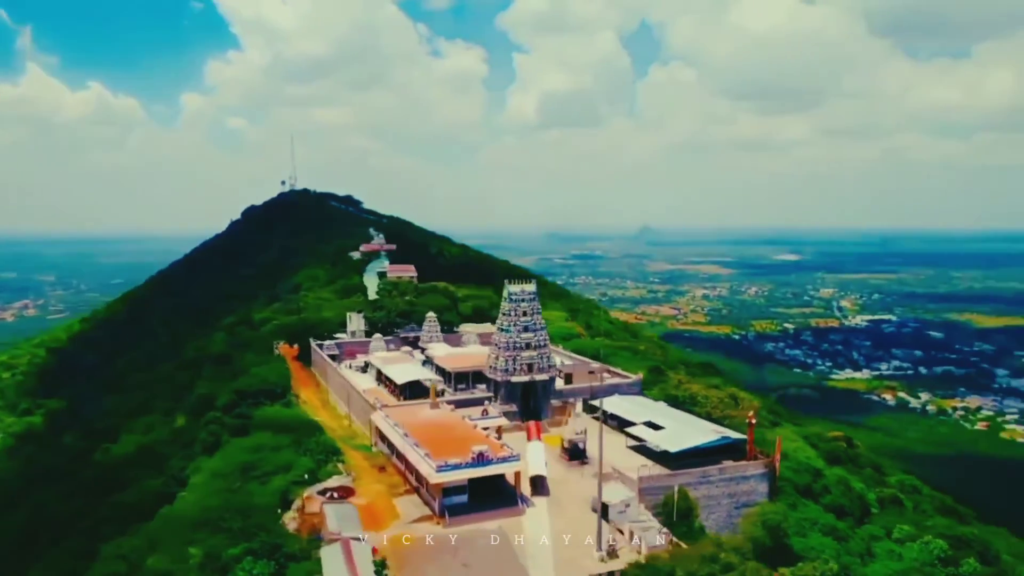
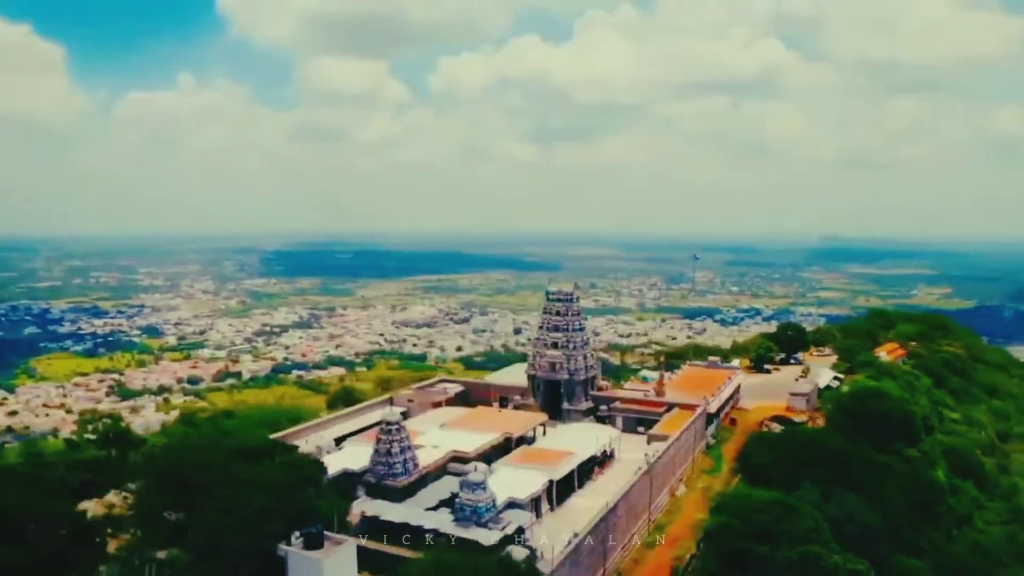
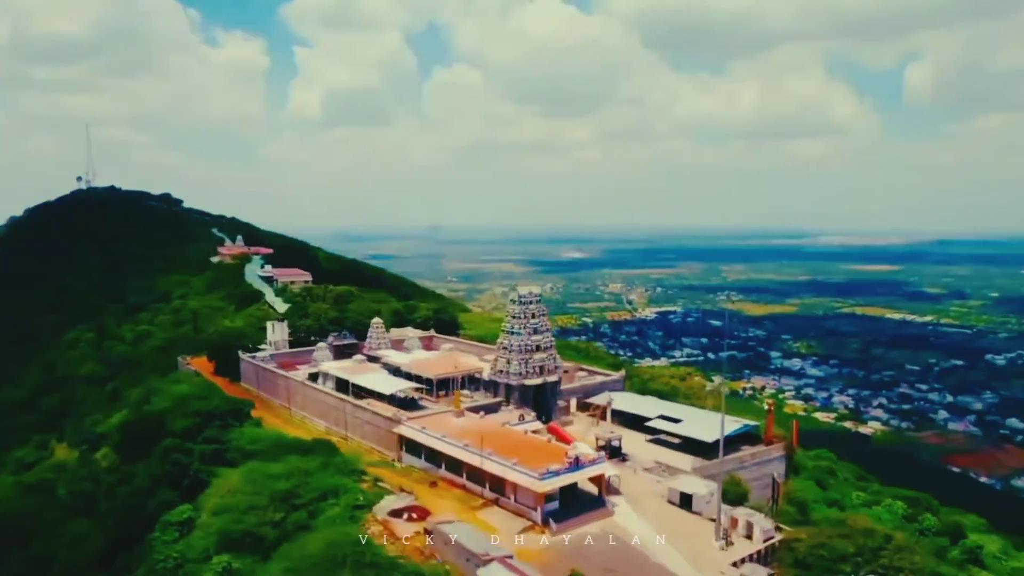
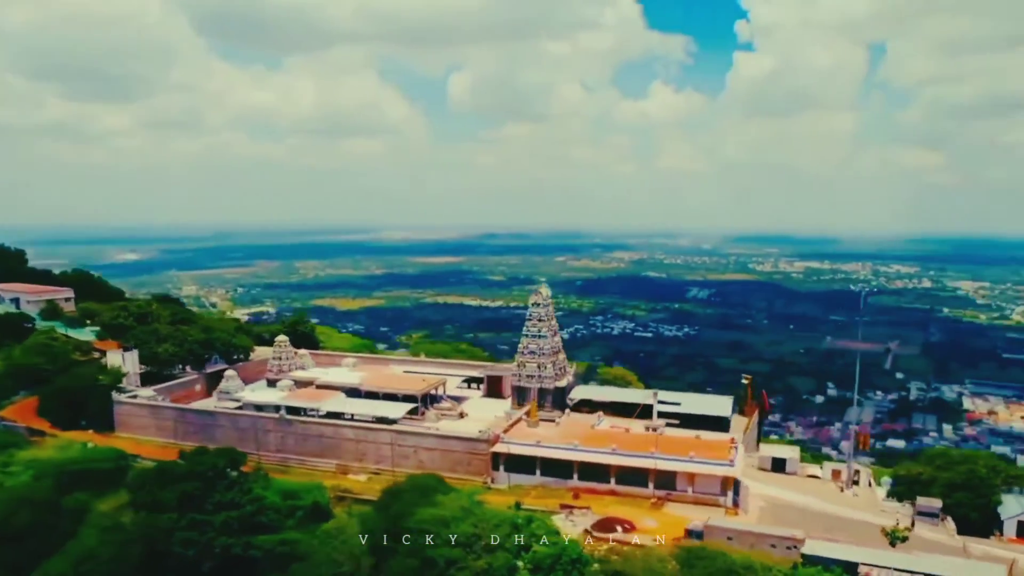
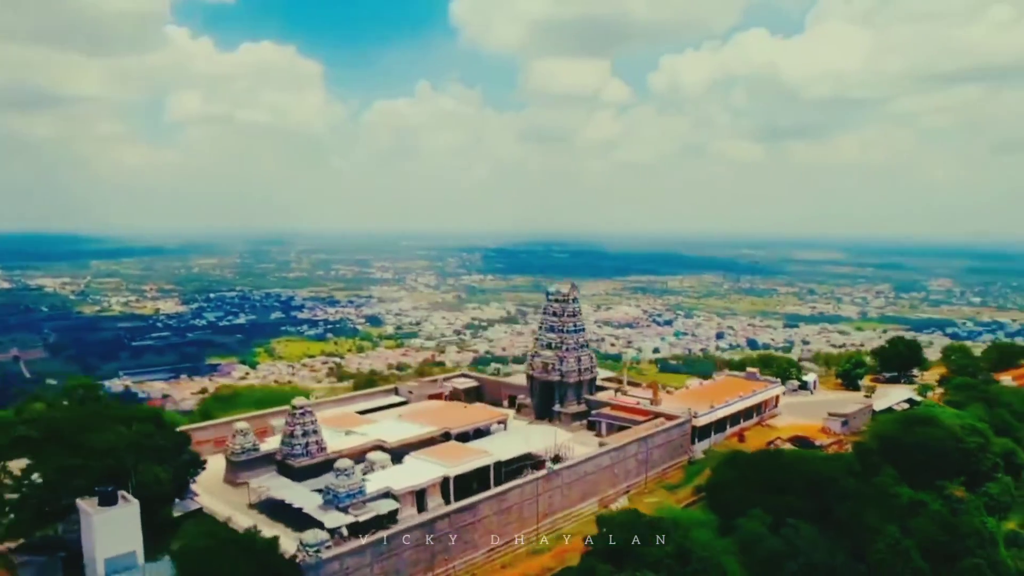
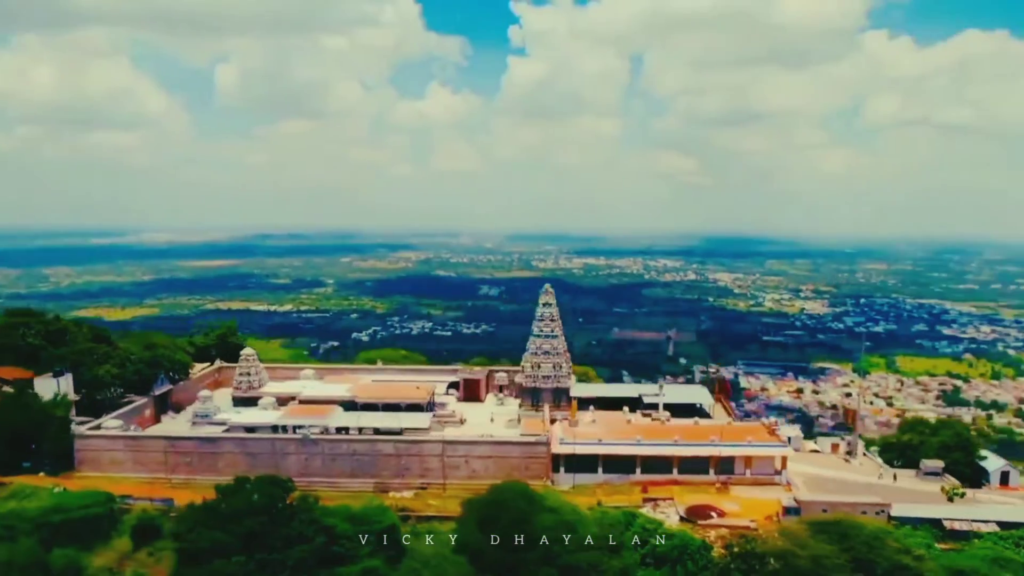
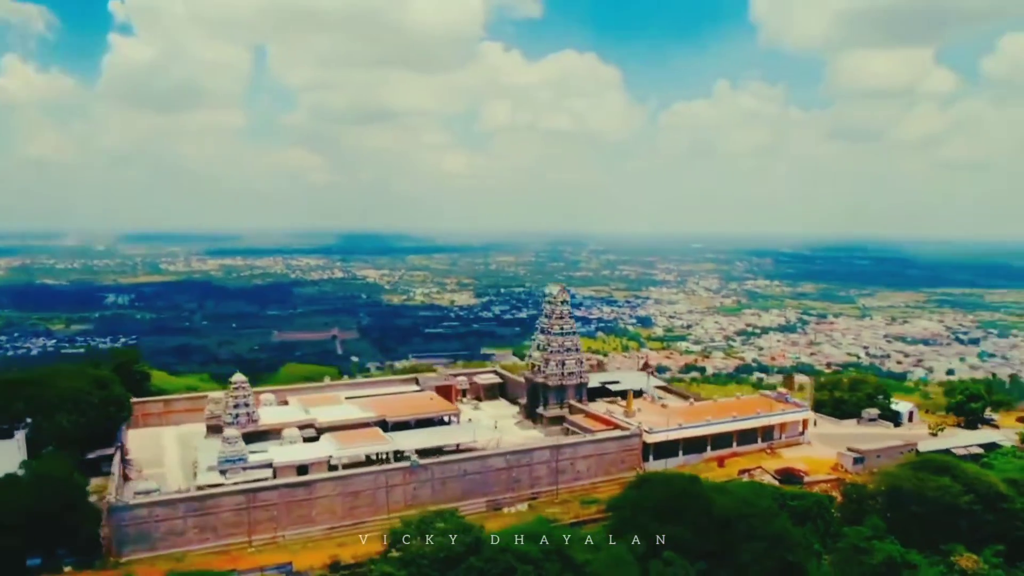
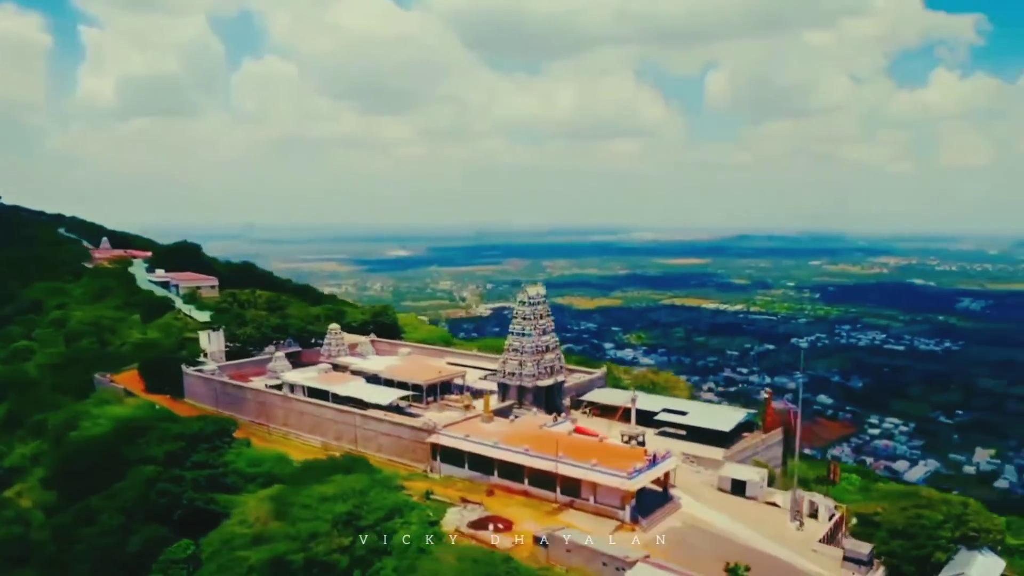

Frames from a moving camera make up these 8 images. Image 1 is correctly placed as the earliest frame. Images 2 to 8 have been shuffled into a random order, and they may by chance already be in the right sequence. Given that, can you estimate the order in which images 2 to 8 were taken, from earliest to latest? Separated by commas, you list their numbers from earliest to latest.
3, 8, 4, 6, 7, 5, 2
